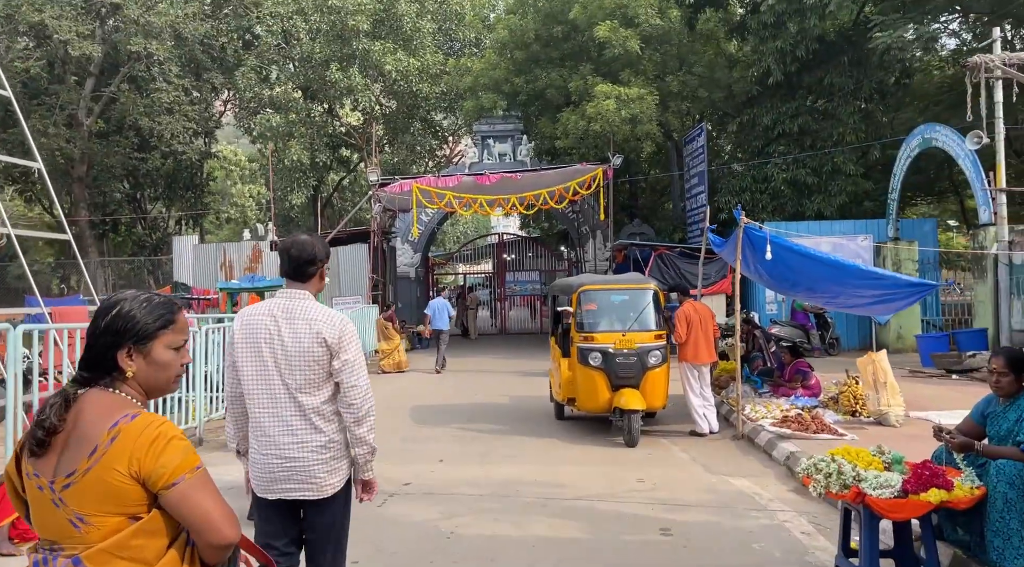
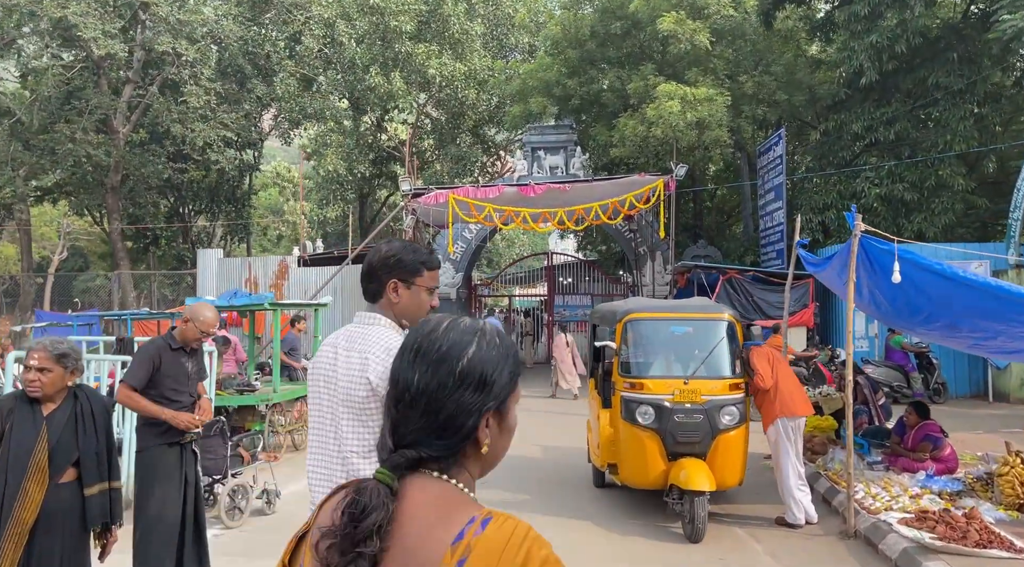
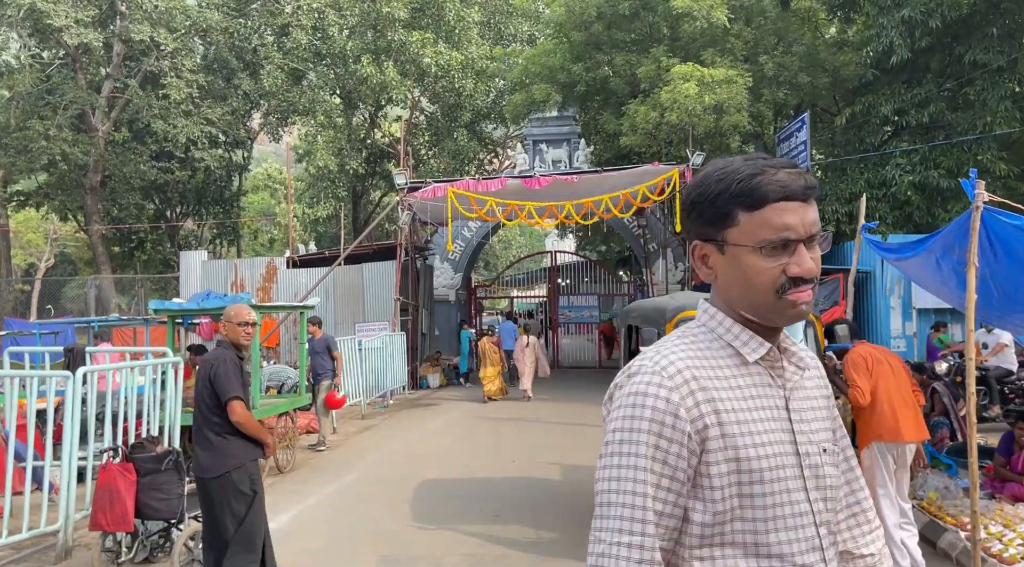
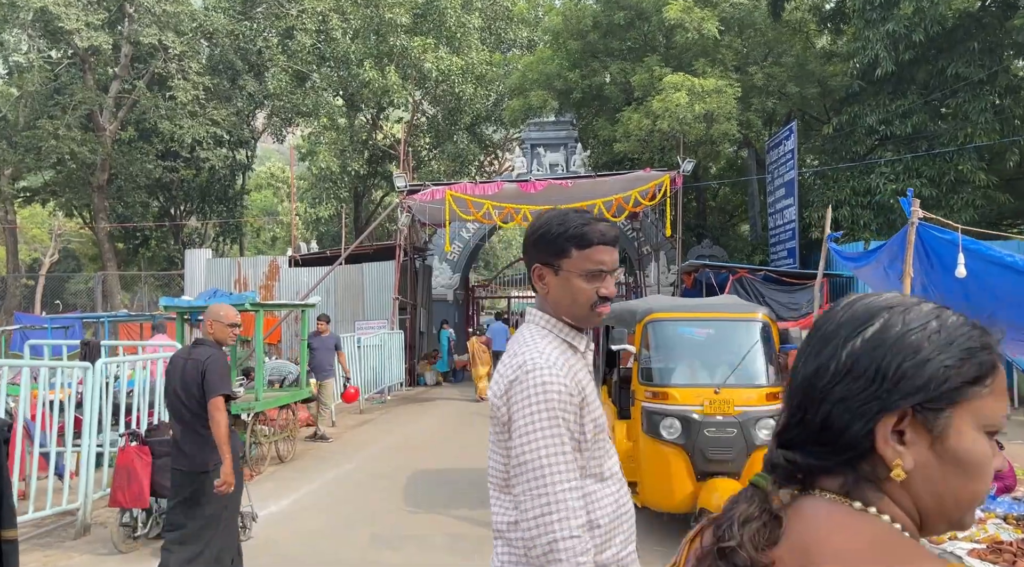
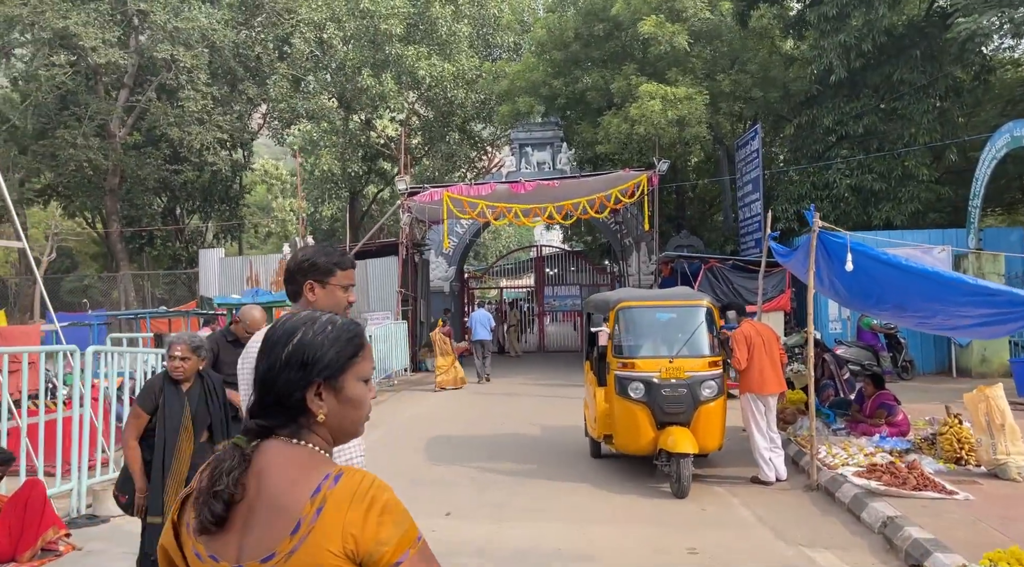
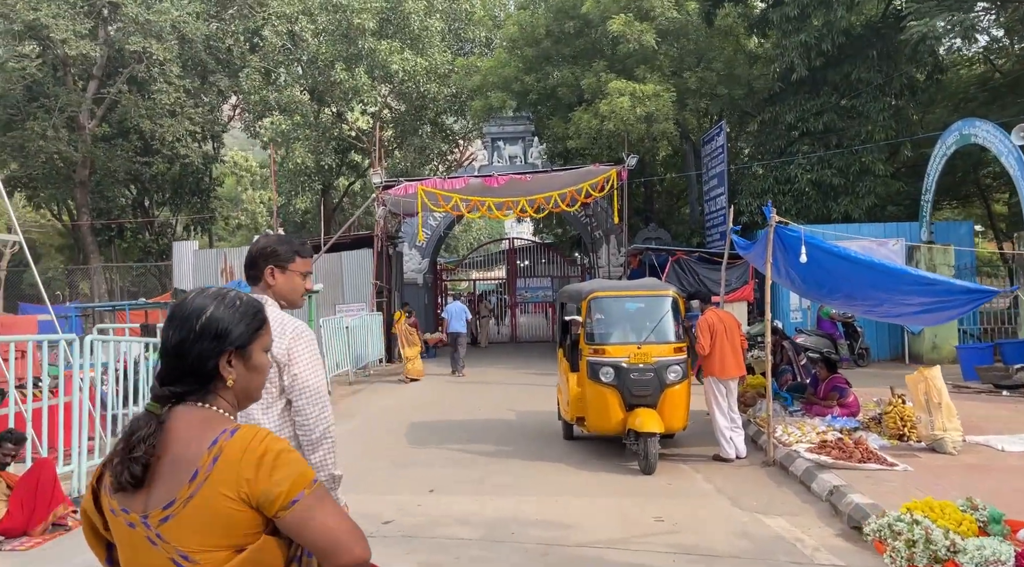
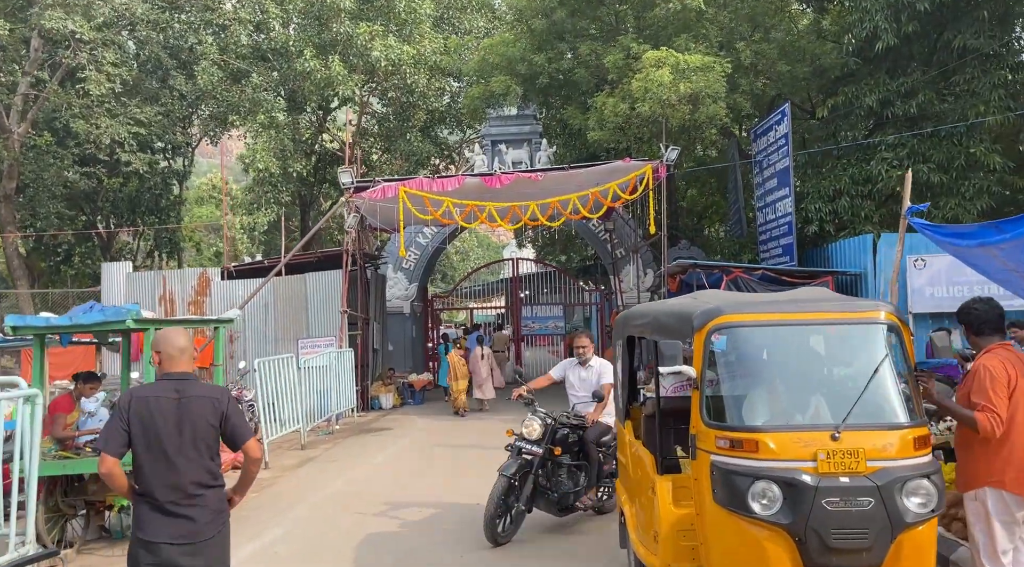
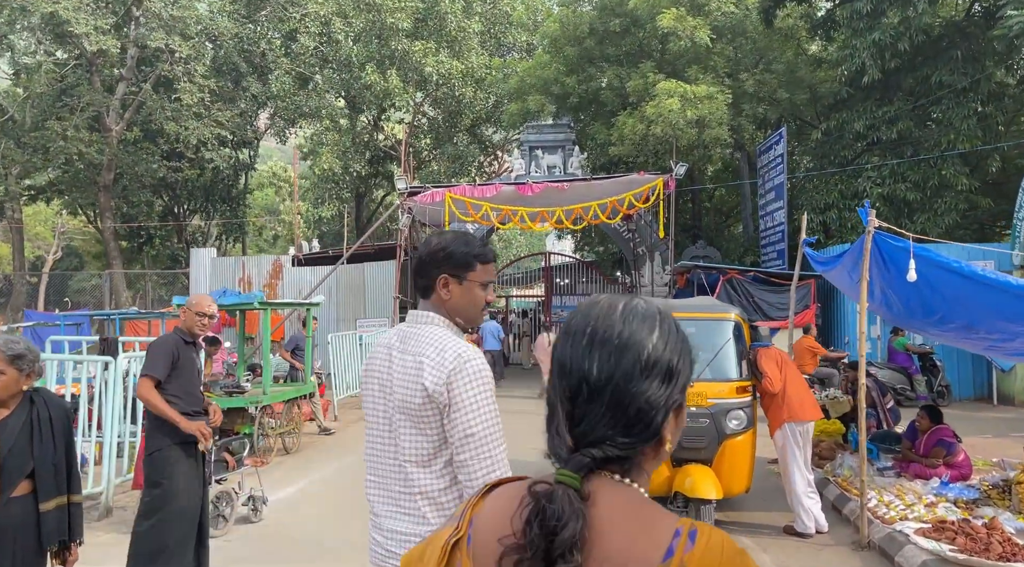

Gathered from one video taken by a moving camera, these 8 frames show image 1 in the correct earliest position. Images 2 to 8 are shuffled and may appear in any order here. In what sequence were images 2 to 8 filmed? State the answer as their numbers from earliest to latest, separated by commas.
6, 5, 2, 8, 4, 3, 7
